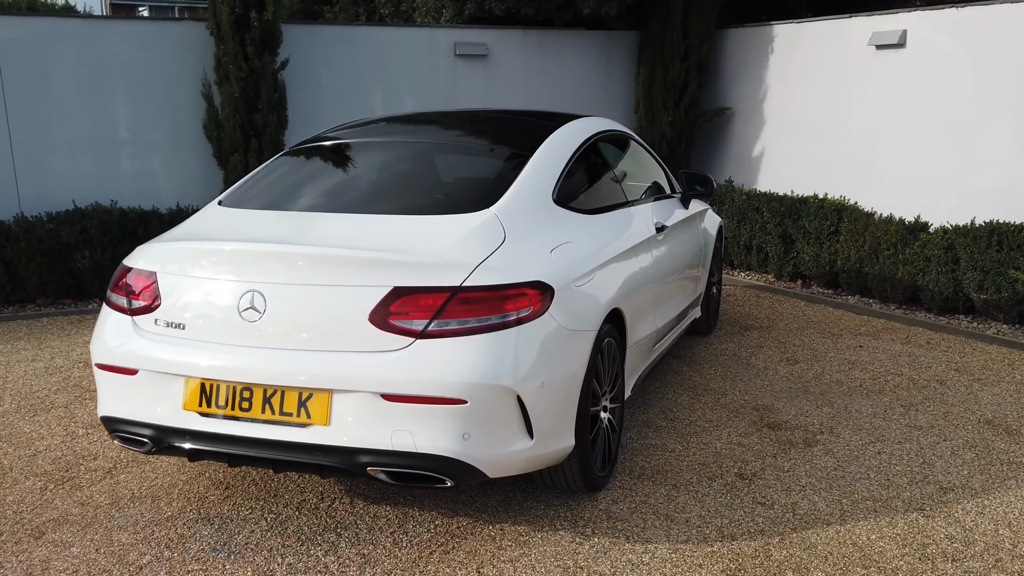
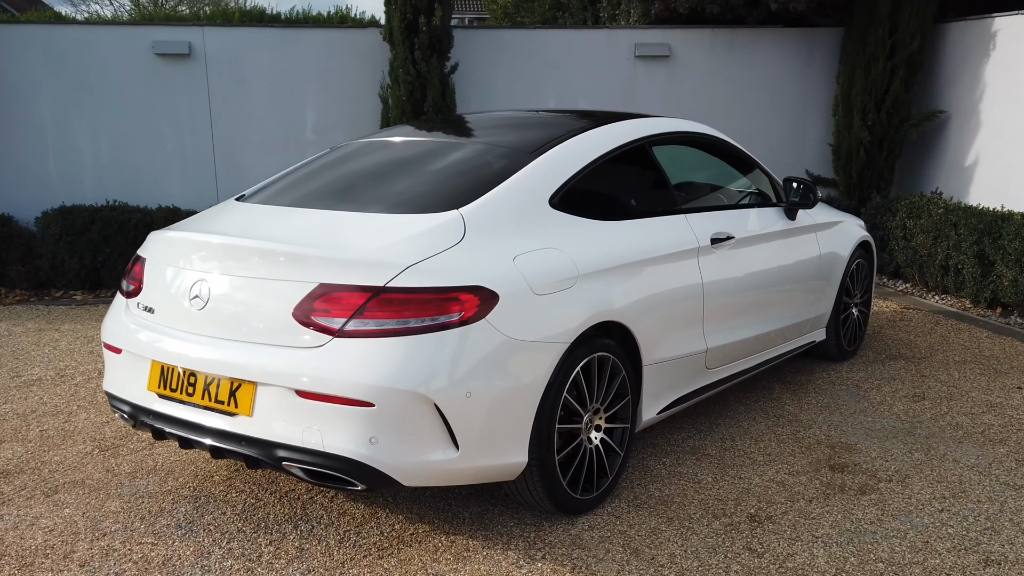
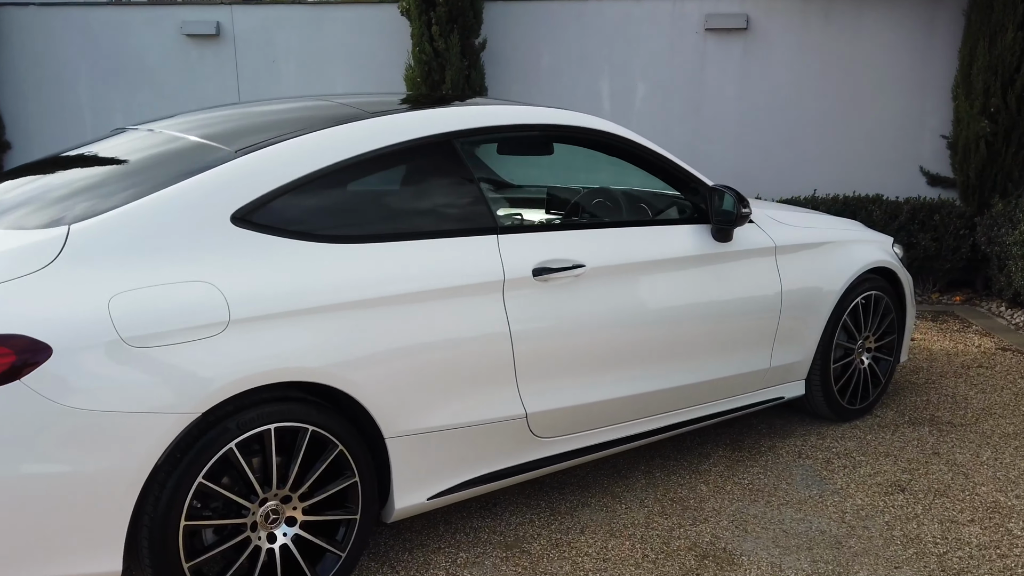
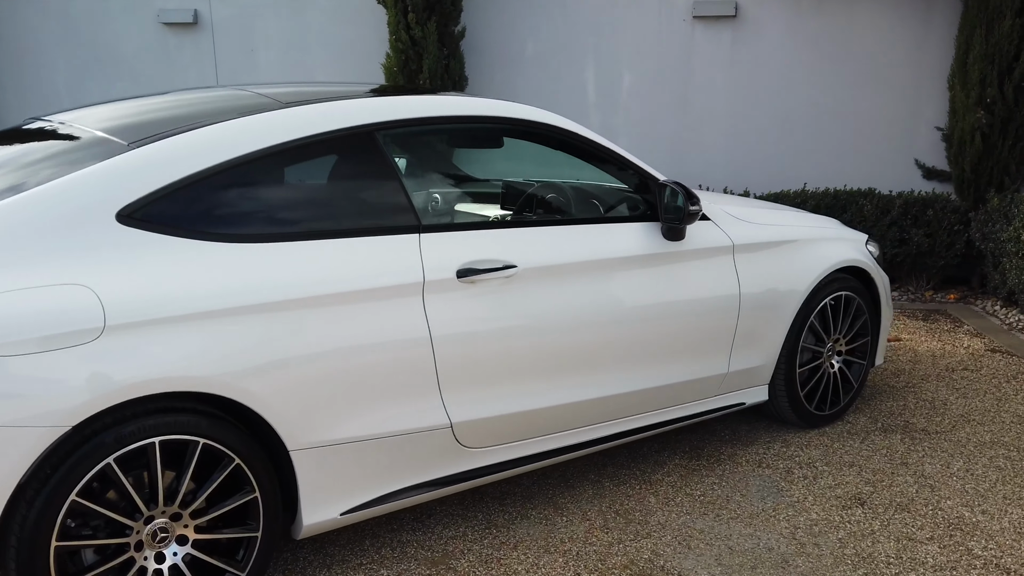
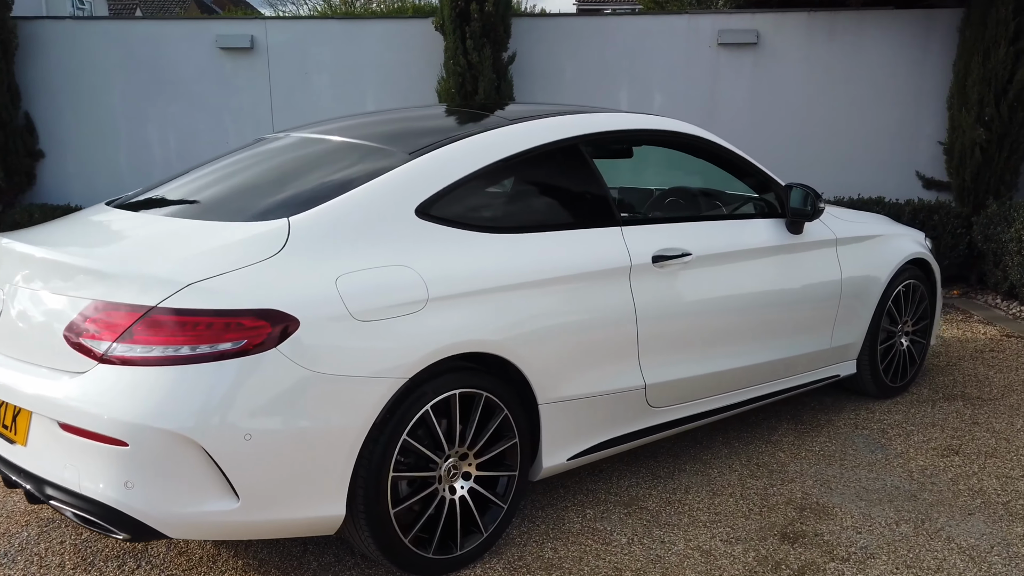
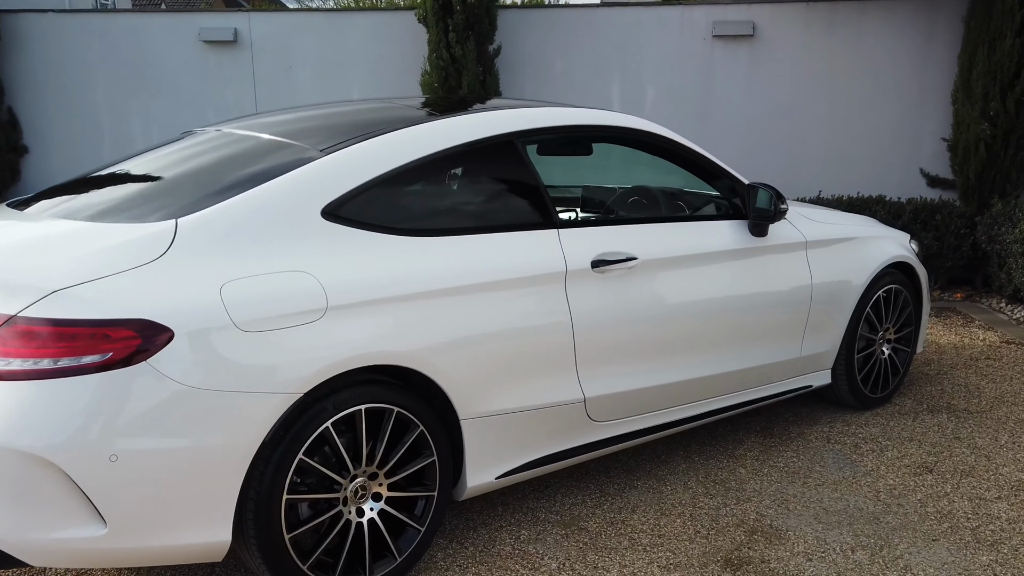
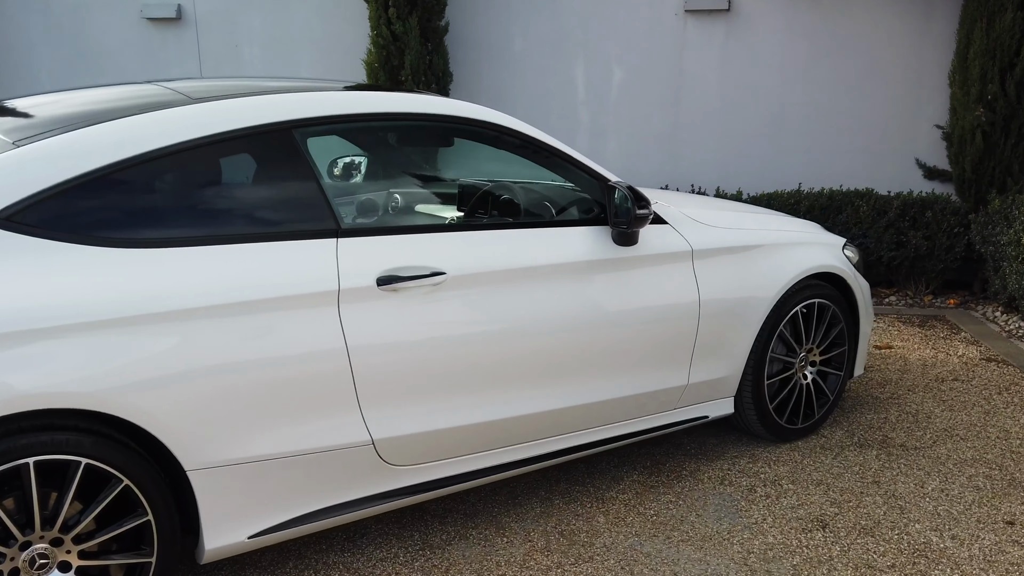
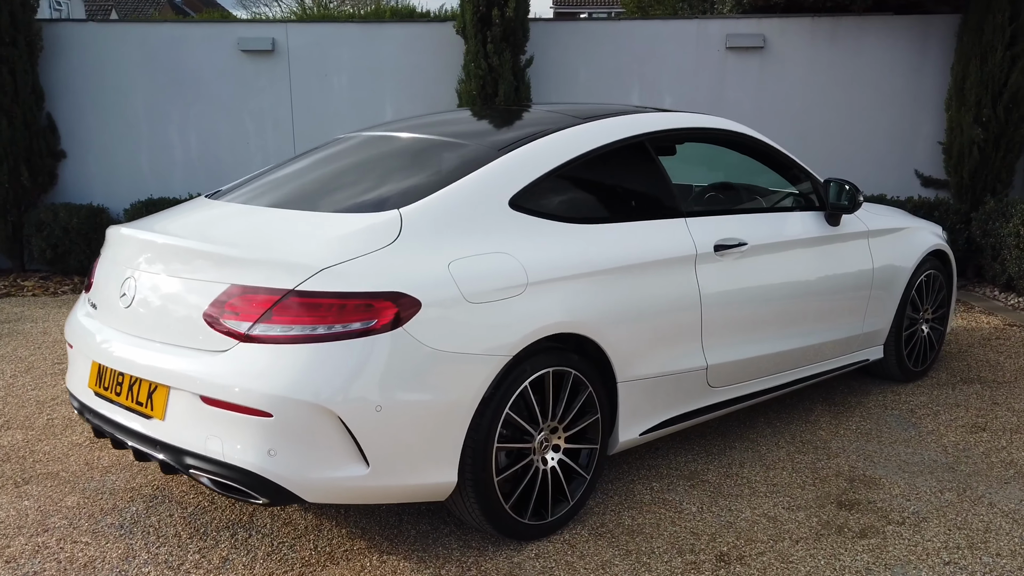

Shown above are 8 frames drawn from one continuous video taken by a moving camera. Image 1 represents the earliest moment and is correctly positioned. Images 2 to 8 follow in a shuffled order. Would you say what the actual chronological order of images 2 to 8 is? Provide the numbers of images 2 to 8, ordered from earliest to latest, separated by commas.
2, 8, 5, 6, 3, 4, 7
